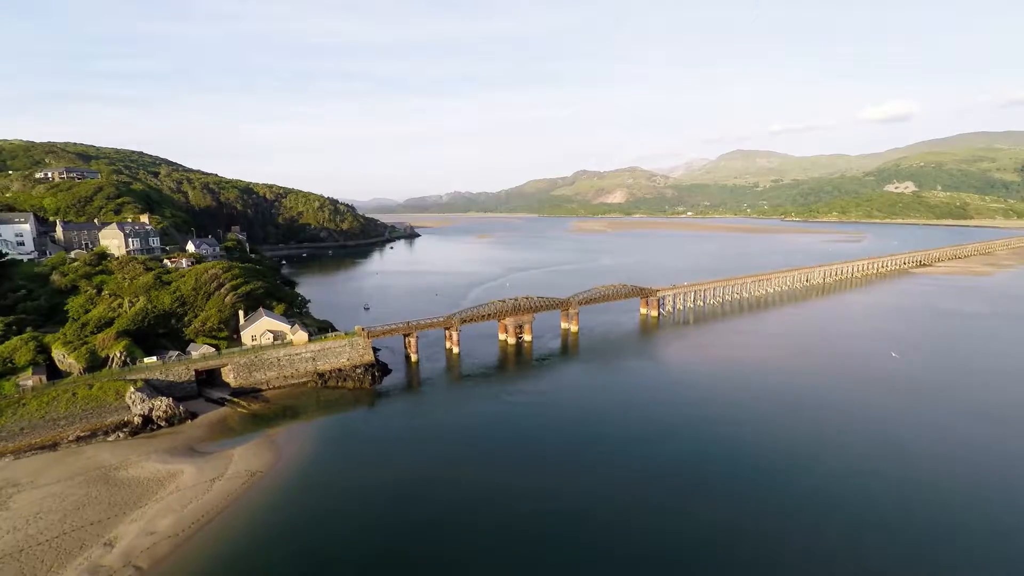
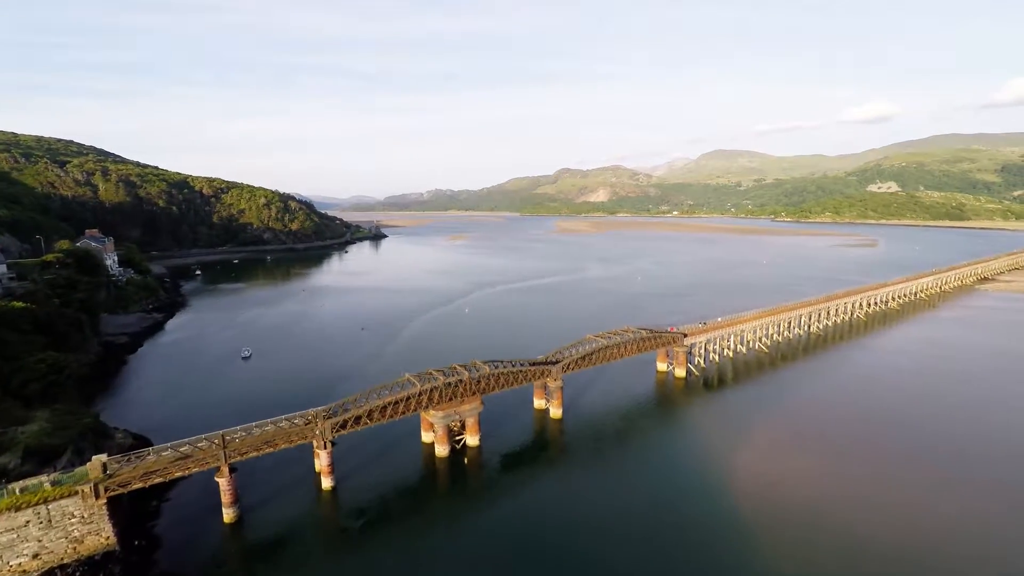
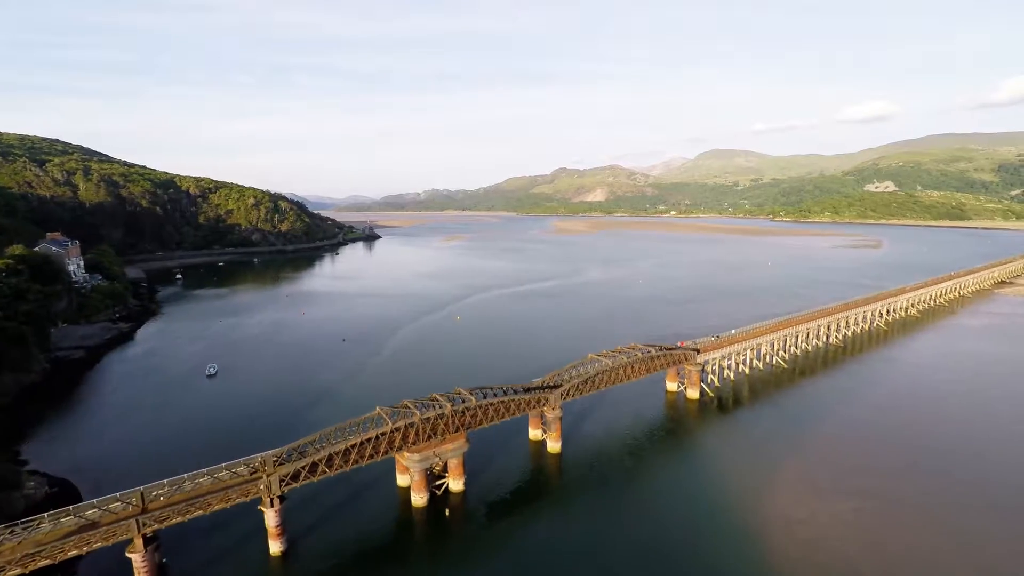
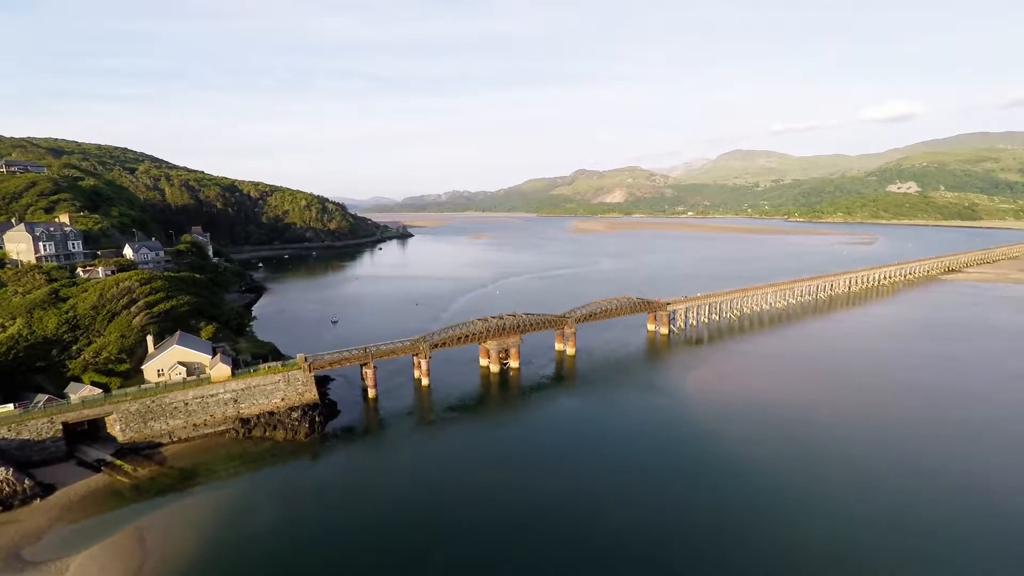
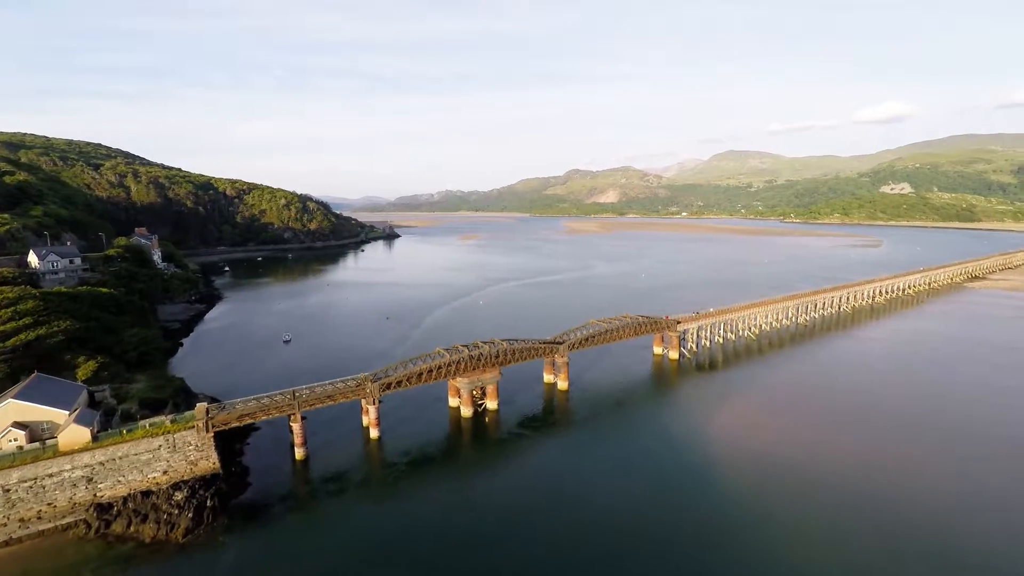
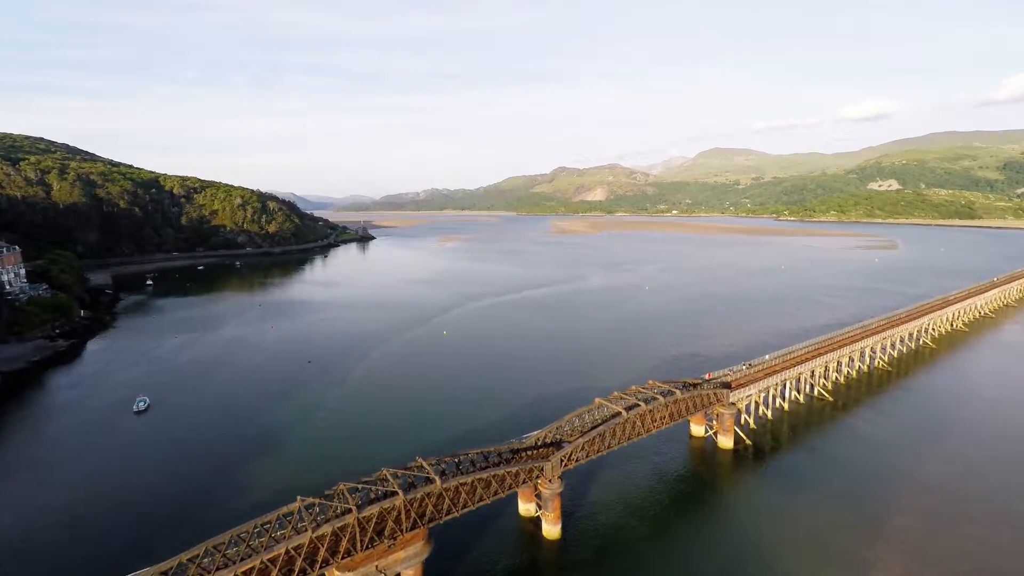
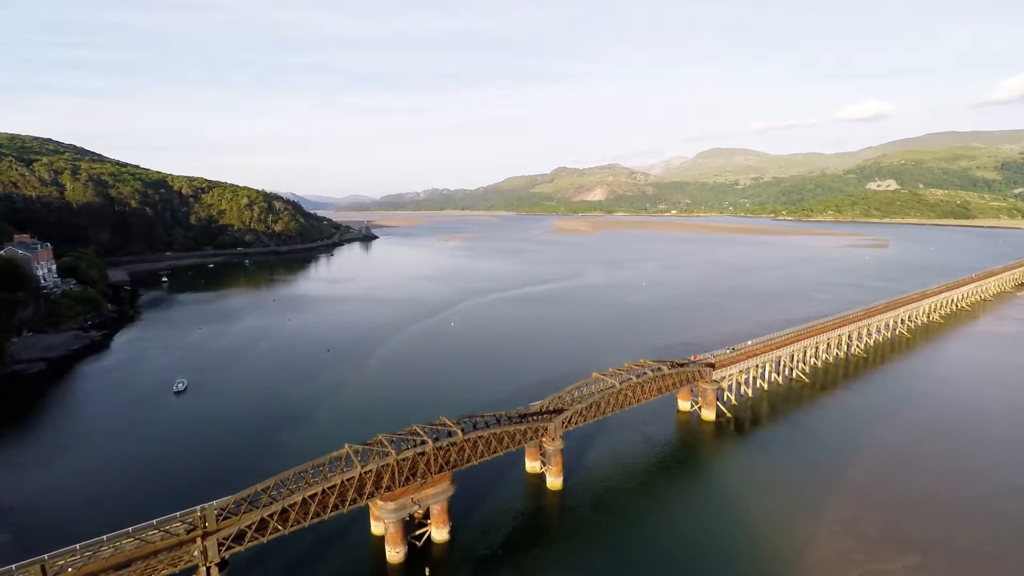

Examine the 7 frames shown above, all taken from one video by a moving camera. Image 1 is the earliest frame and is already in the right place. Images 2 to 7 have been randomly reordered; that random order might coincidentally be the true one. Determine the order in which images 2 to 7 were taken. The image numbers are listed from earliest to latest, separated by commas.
4, 5, 2, 3, 7, 6
